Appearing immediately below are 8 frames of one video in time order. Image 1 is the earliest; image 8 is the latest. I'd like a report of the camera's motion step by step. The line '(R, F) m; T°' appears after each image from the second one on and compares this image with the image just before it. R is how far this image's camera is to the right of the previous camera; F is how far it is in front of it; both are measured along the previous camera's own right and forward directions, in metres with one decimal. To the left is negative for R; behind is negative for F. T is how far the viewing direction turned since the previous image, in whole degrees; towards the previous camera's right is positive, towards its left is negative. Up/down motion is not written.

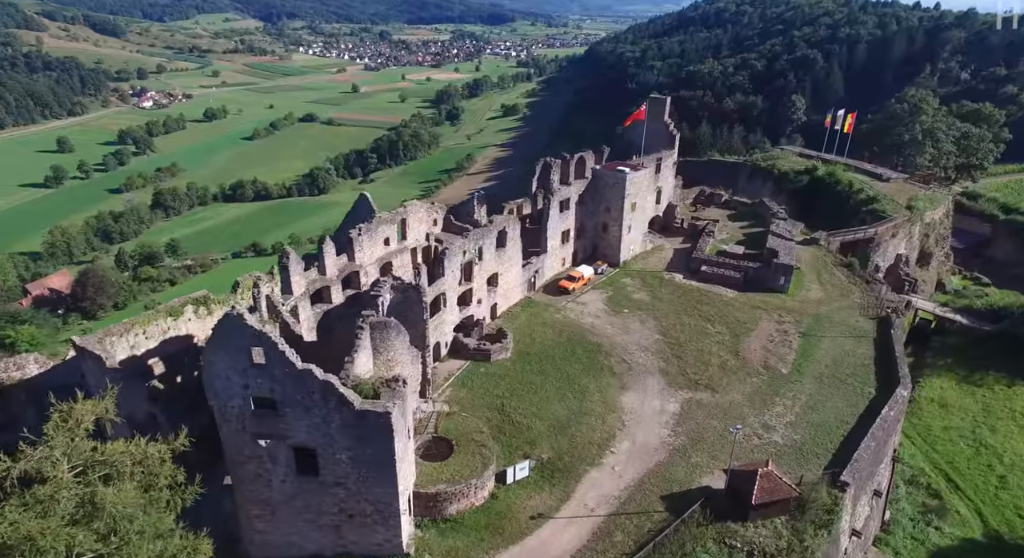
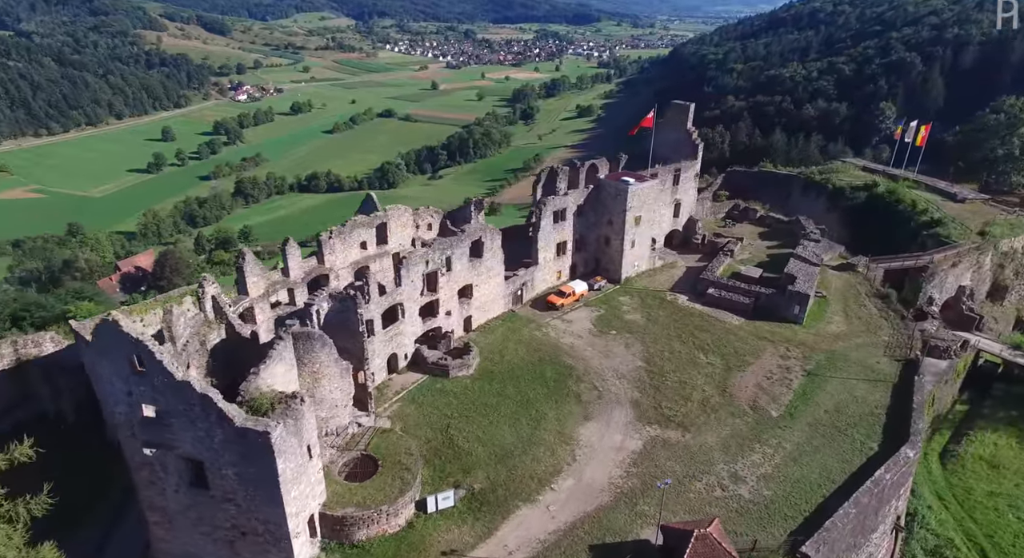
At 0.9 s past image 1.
(+6.8, +2.6) m; -7°
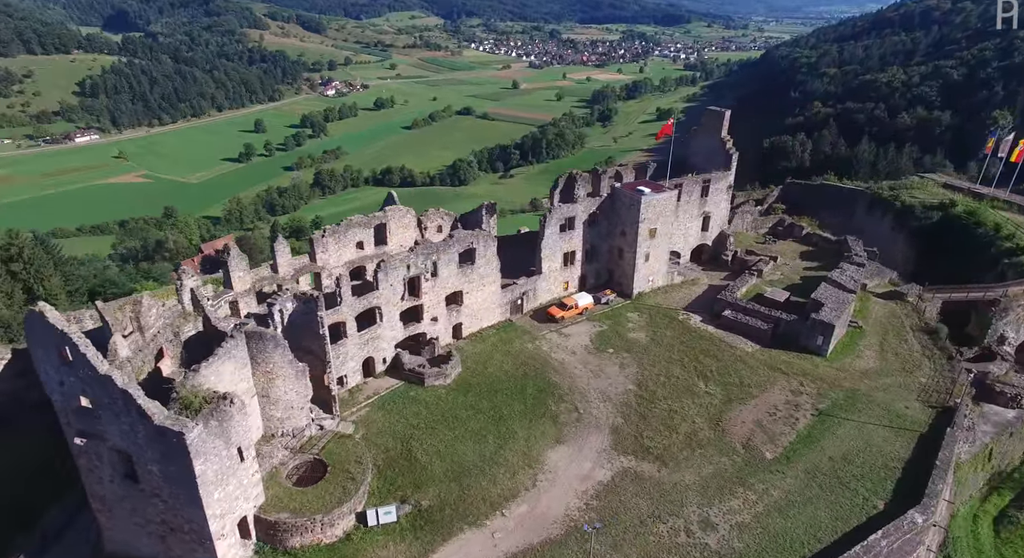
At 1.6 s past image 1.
(+5.5, +1.9) m; -7°
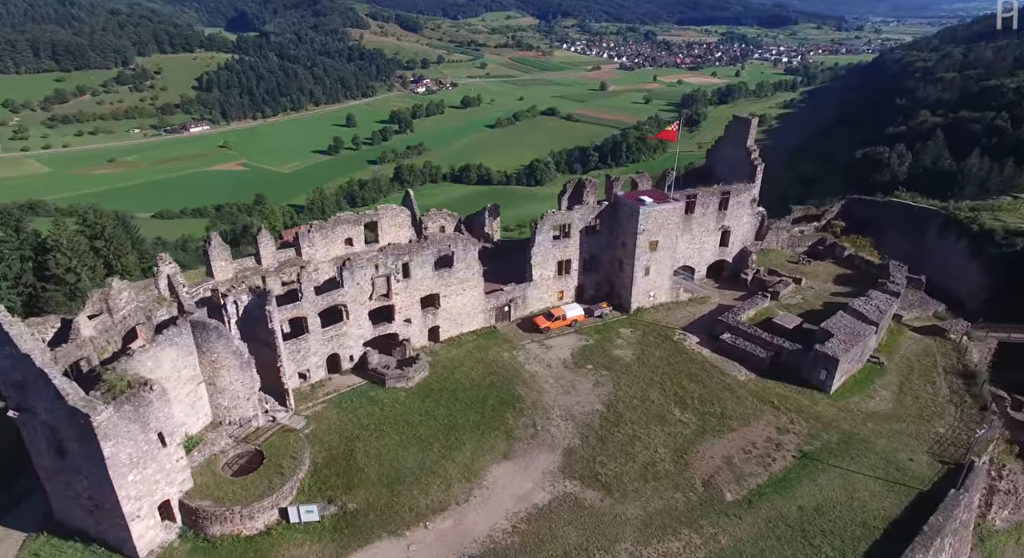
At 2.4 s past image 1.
(+6.8, +1.6) m; -8°
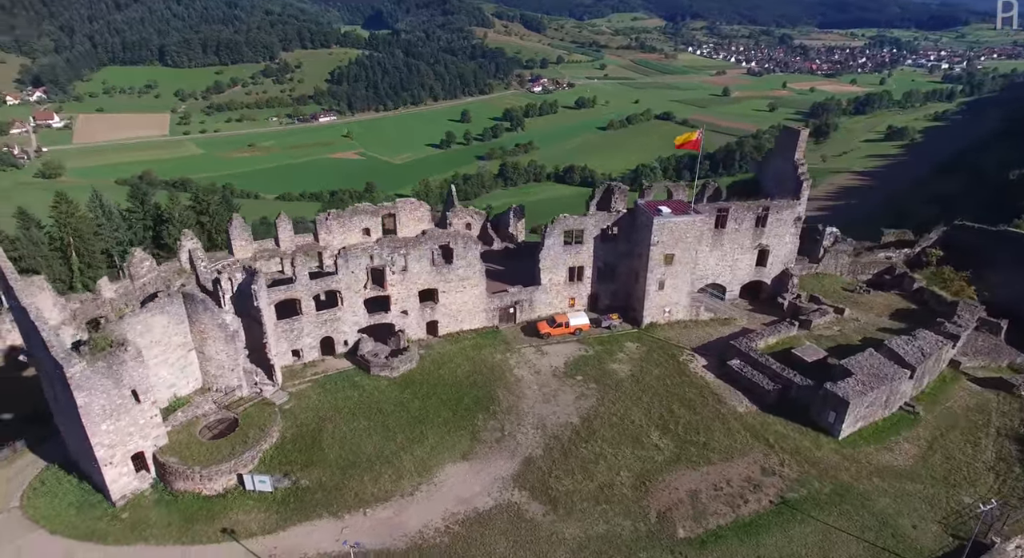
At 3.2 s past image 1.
(+7.1, +1.0) m; -10°
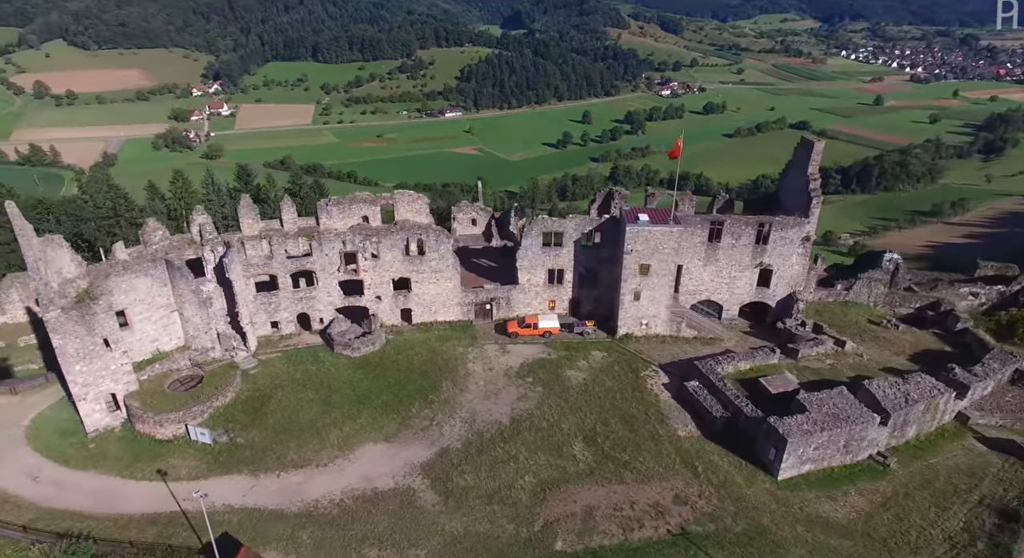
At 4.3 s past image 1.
(+10.1, +0.7) m; -12°
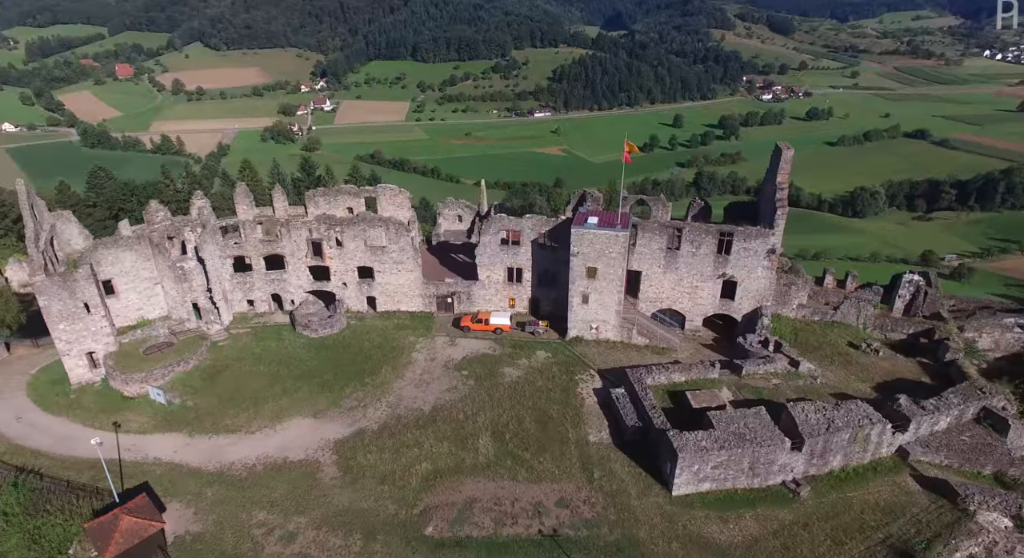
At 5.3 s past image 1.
(+9.6, 0.0) m; -9°
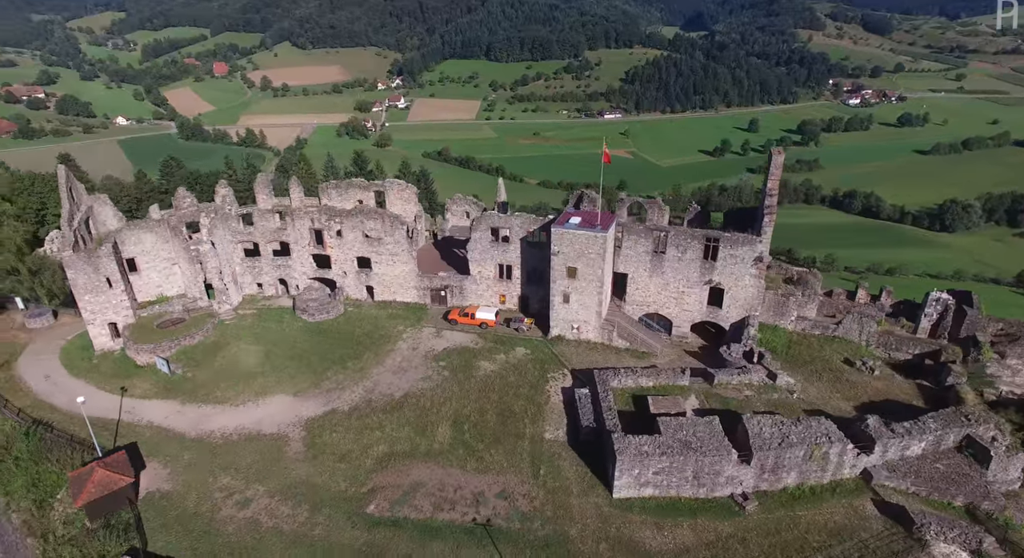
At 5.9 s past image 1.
(+5.9, -0.3) m; -7°
